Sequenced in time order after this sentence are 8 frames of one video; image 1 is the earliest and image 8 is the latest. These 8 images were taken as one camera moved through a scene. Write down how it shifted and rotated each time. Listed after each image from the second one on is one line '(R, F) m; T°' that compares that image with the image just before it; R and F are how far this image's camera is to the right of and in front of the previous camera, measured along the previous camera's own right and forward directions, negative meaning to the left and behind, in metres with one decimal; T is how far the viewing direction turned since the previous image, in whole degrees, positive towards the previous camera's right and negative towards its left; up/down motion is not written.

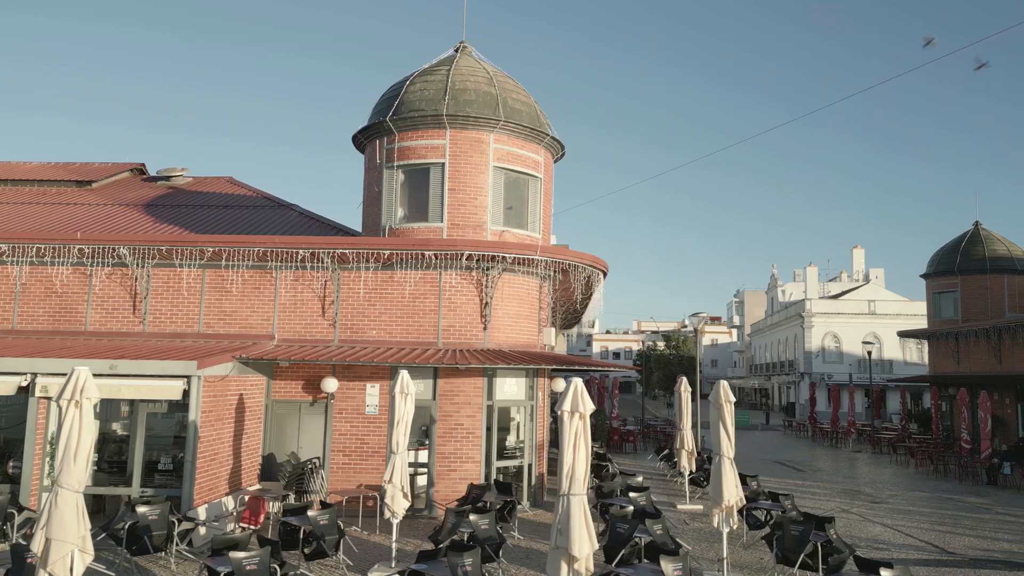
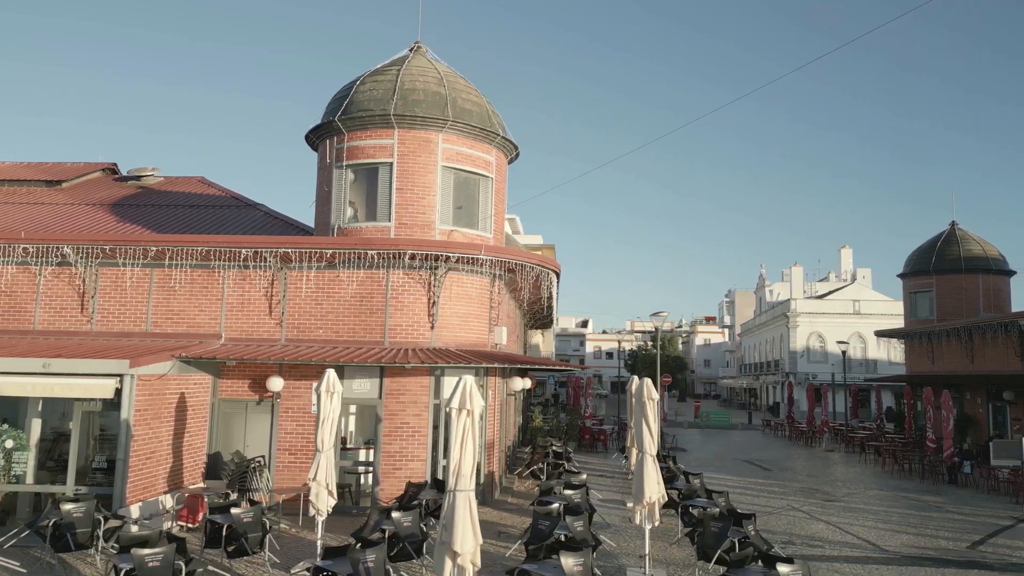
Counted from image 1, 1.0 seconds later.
(+0.4, 0.0) m; 0°
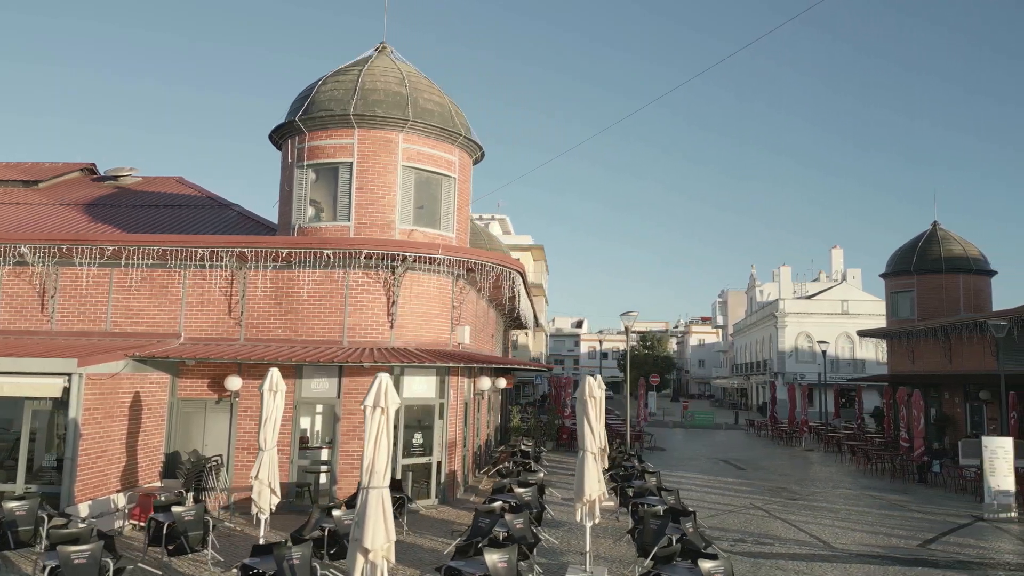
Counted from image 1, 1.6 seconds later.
(+0.3, 0.0) m; 0°
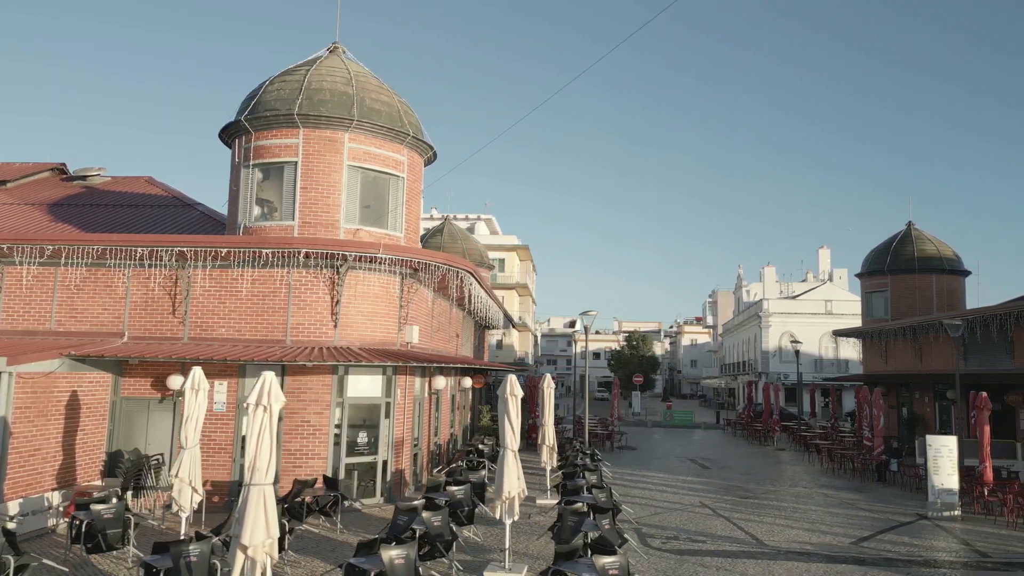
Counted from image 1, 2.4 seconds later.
(+0.5, 0.0) m; 0°
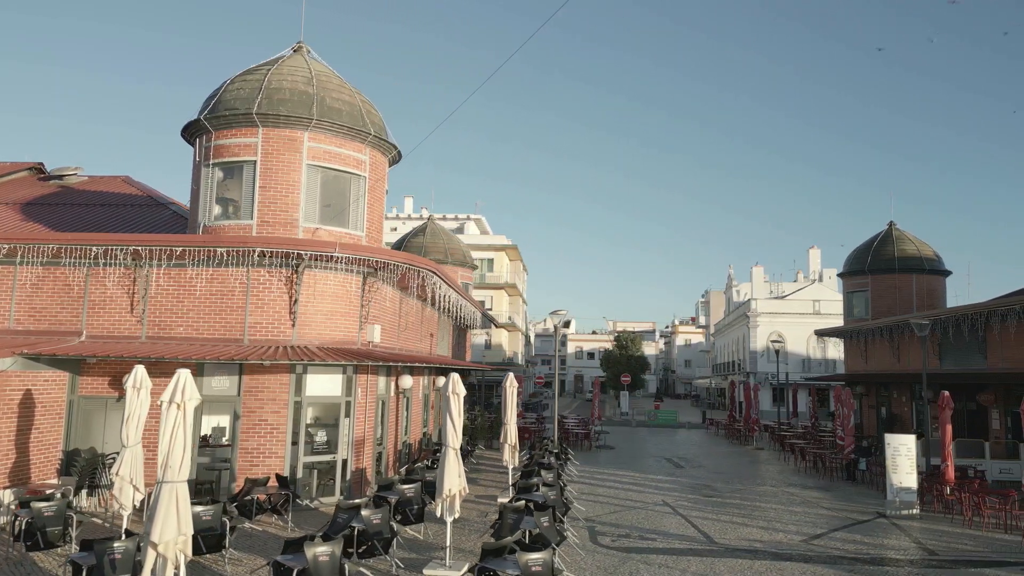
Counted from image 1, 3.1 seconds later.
(+0.3, 0.0) m; 0°
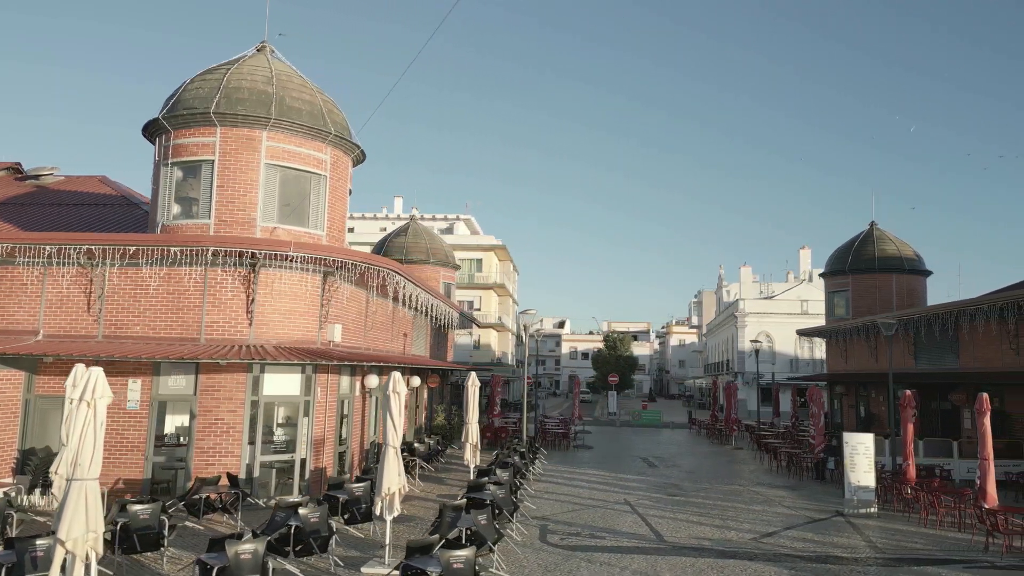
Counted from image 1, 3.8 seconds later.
(+0.4, 0.0) m; 0°
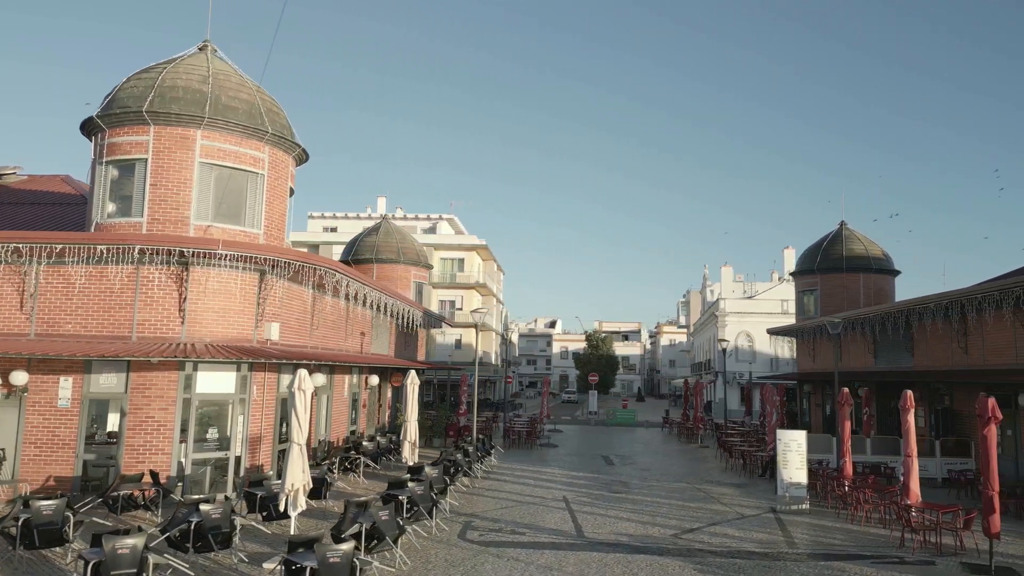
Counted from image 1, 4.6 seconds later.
(+0.6, -0.1) m; 0°
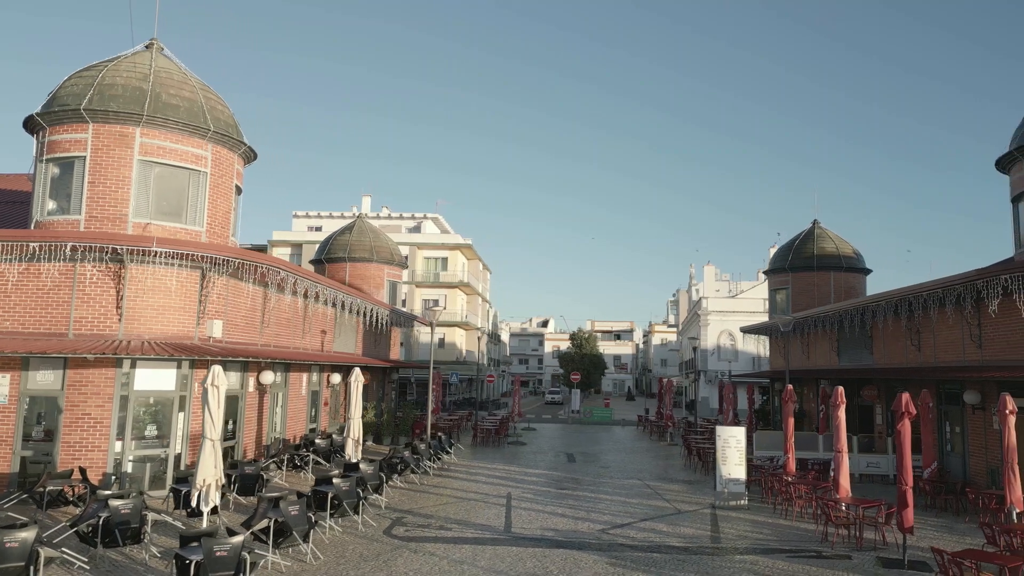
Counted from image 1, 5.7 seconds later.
(+0.5, -0.1) m; 0°
